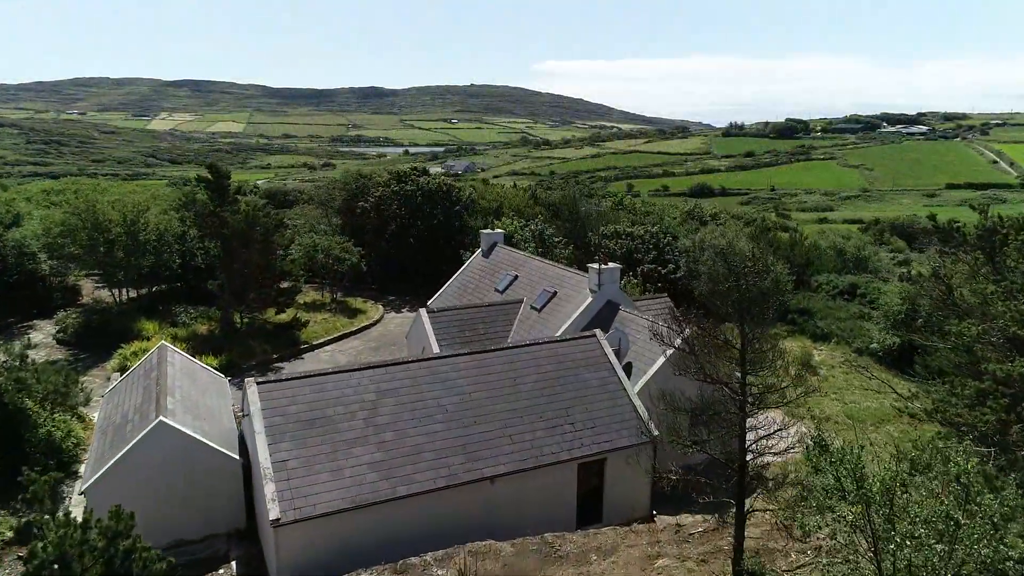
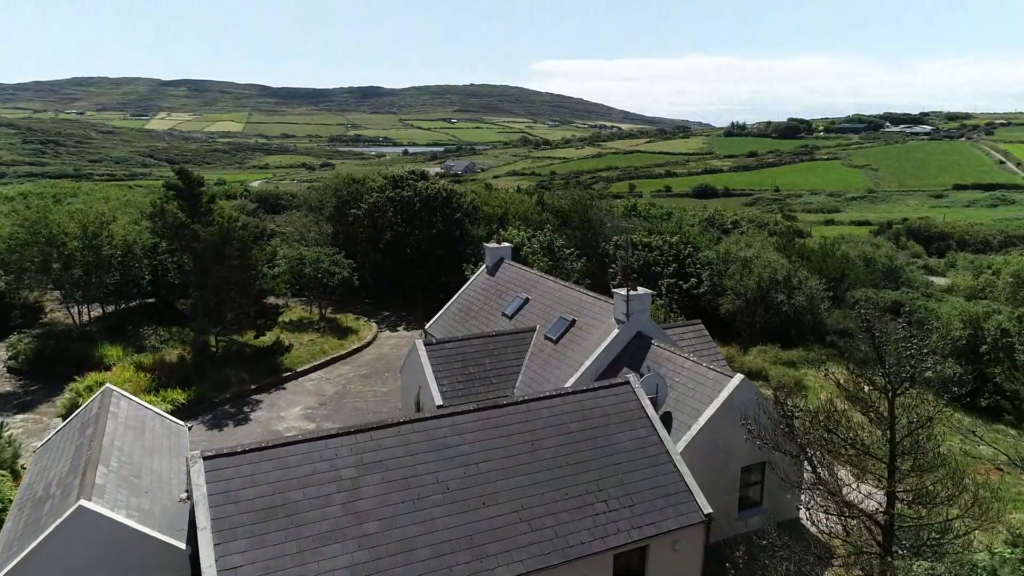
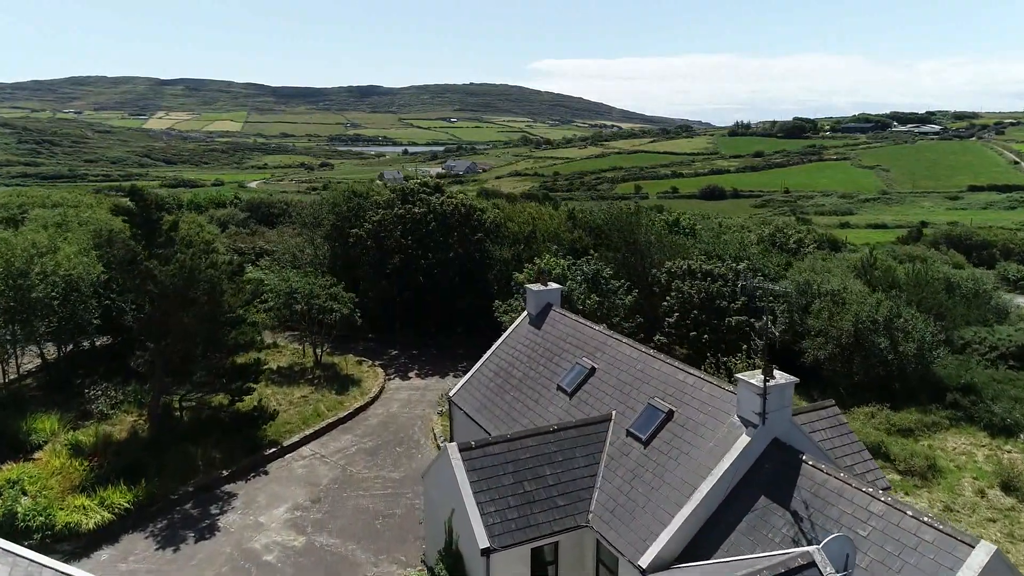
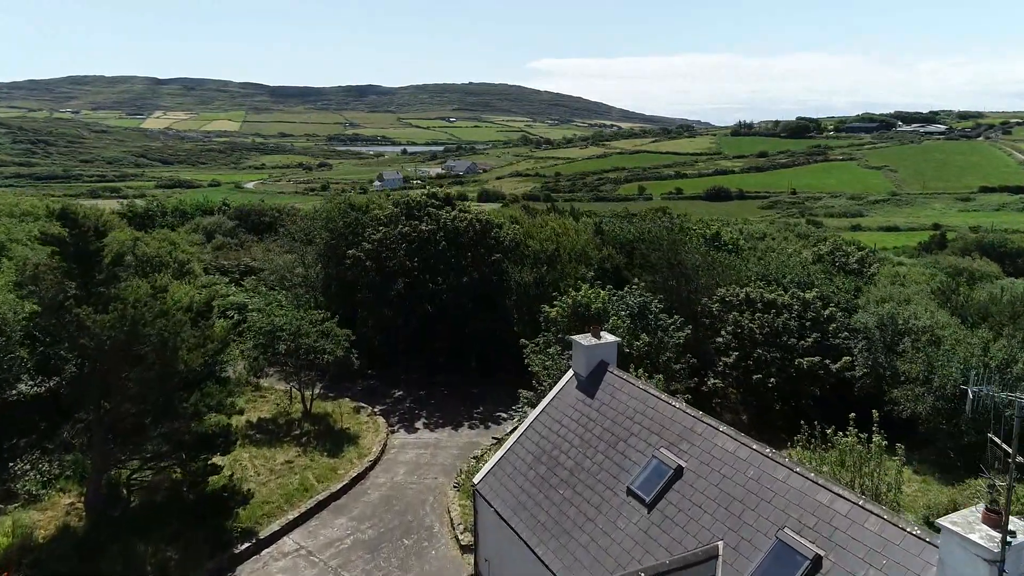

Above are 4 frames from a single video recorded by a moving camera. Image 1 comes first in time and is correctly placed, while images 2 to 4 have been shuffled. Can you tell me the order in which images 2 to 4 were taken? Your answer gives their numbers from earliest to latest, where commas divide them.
2, 3, 4
